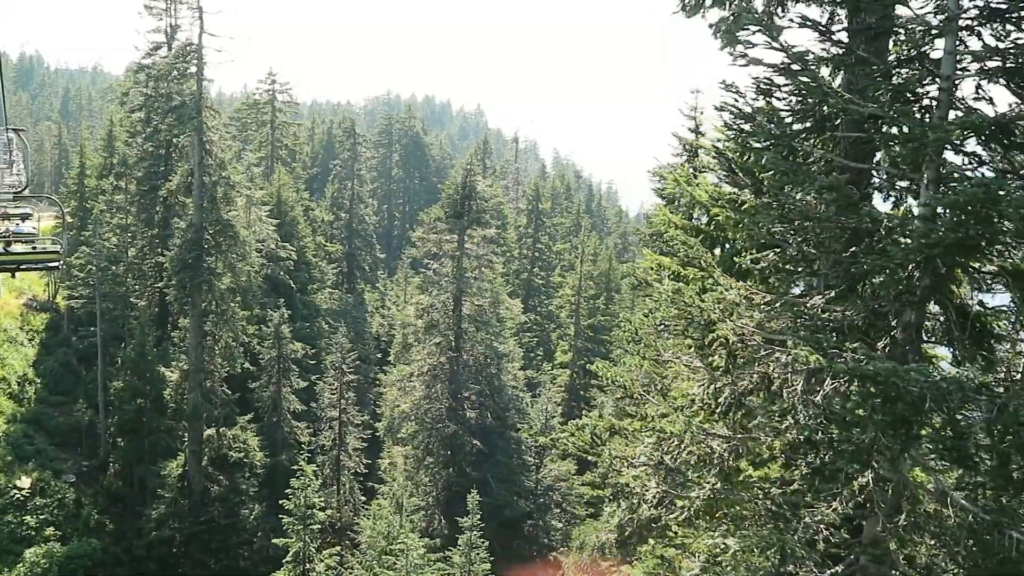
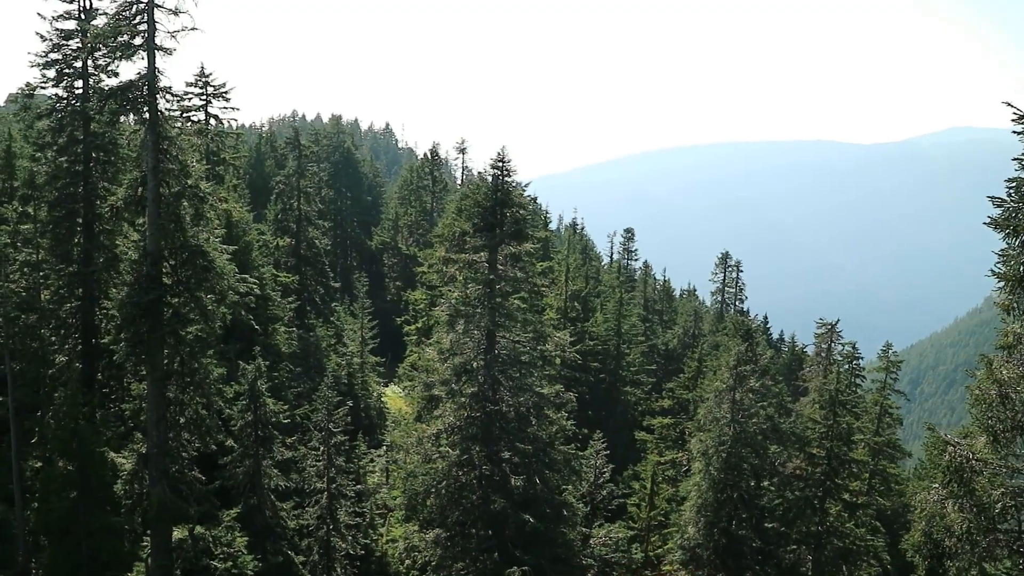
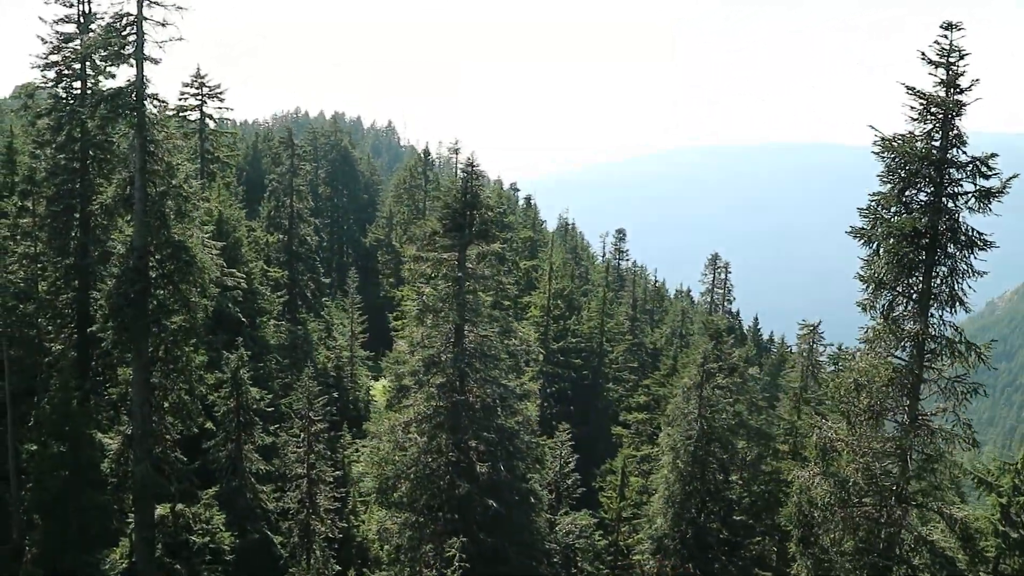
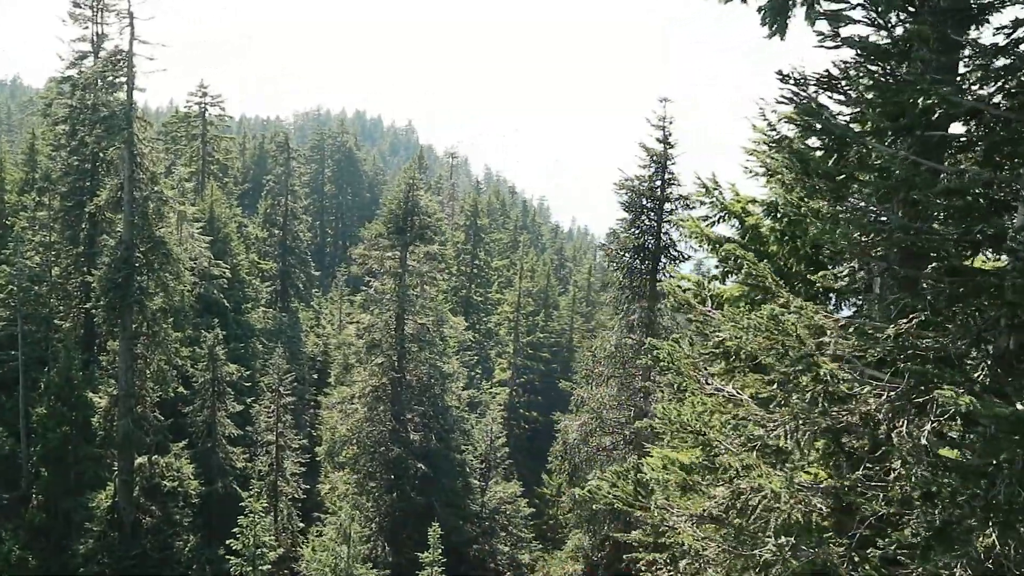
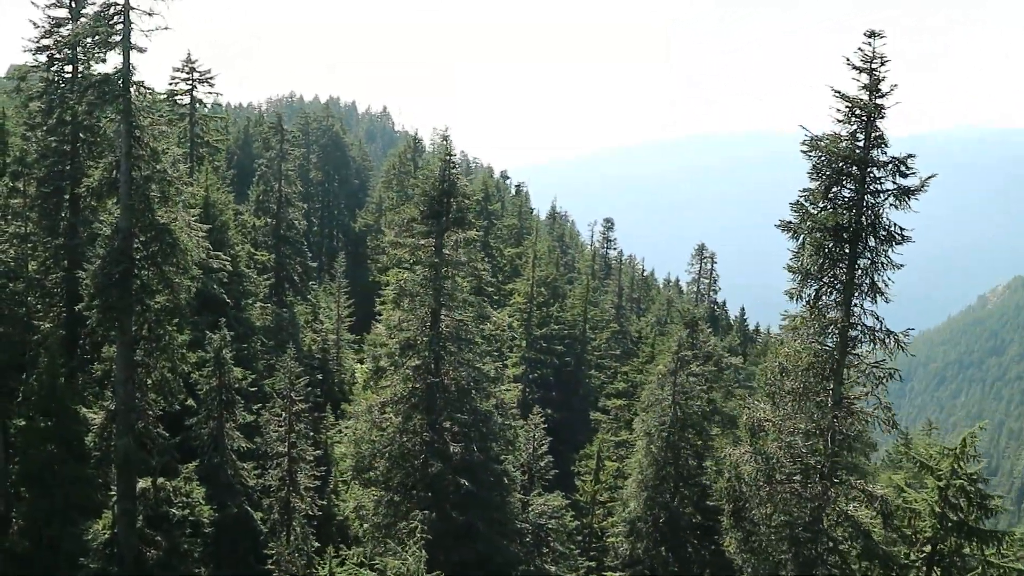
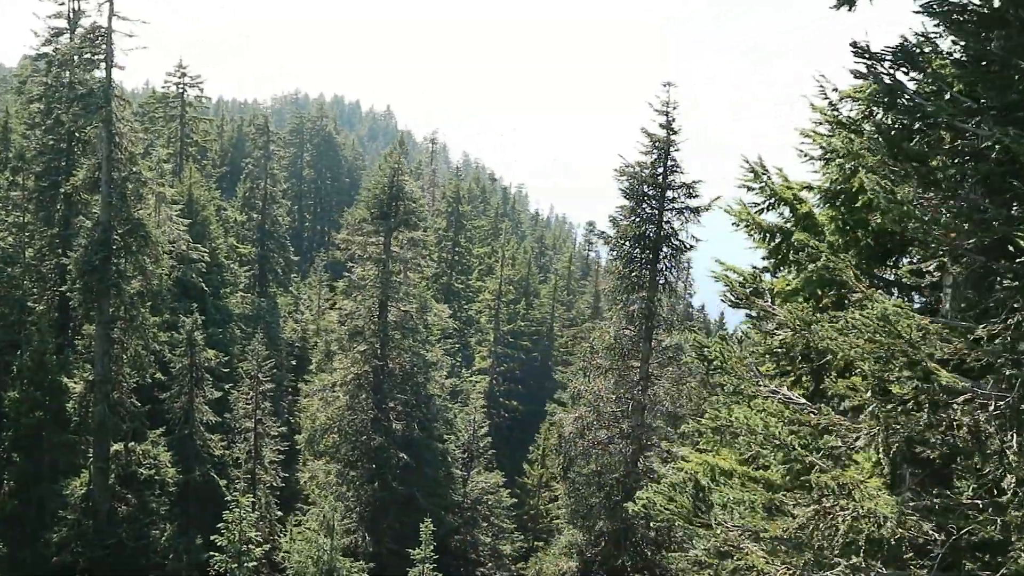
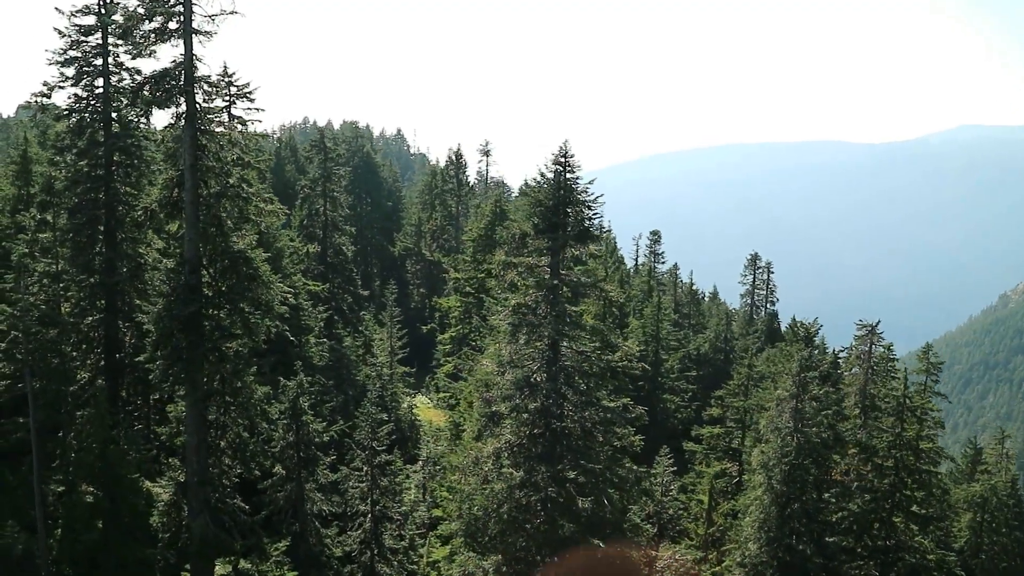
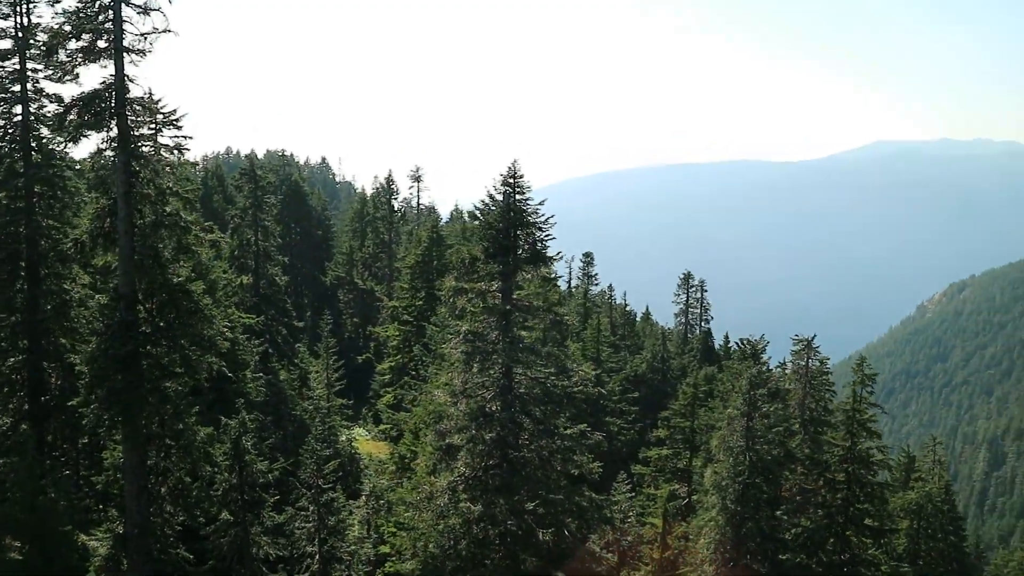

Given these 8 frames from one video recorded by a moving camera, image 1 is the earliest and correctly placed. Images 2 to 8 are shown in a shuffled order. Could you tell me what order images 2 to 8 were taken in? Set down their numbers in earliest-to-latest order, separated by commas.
4, 6, 5, 3, 2, 7, 8
